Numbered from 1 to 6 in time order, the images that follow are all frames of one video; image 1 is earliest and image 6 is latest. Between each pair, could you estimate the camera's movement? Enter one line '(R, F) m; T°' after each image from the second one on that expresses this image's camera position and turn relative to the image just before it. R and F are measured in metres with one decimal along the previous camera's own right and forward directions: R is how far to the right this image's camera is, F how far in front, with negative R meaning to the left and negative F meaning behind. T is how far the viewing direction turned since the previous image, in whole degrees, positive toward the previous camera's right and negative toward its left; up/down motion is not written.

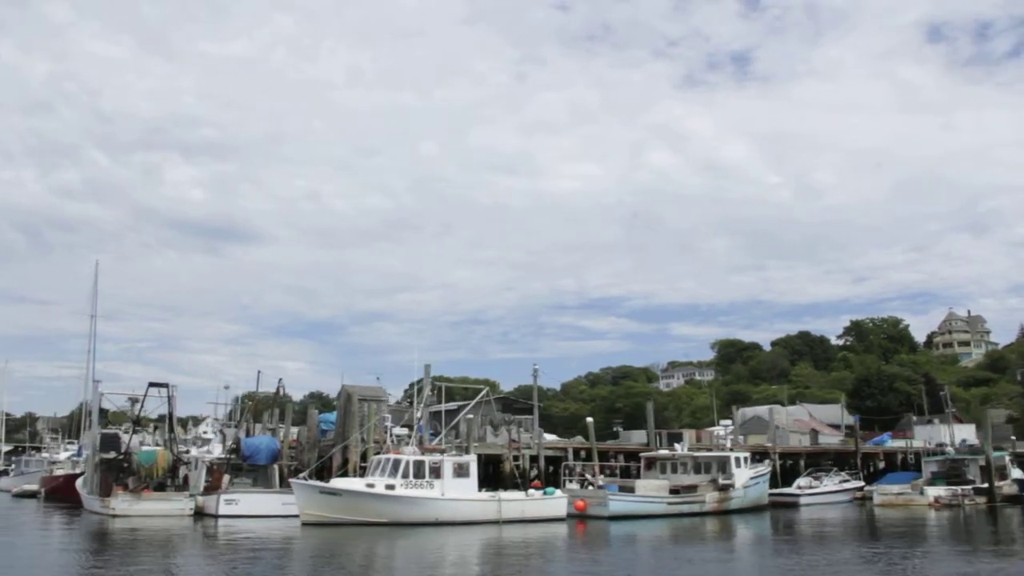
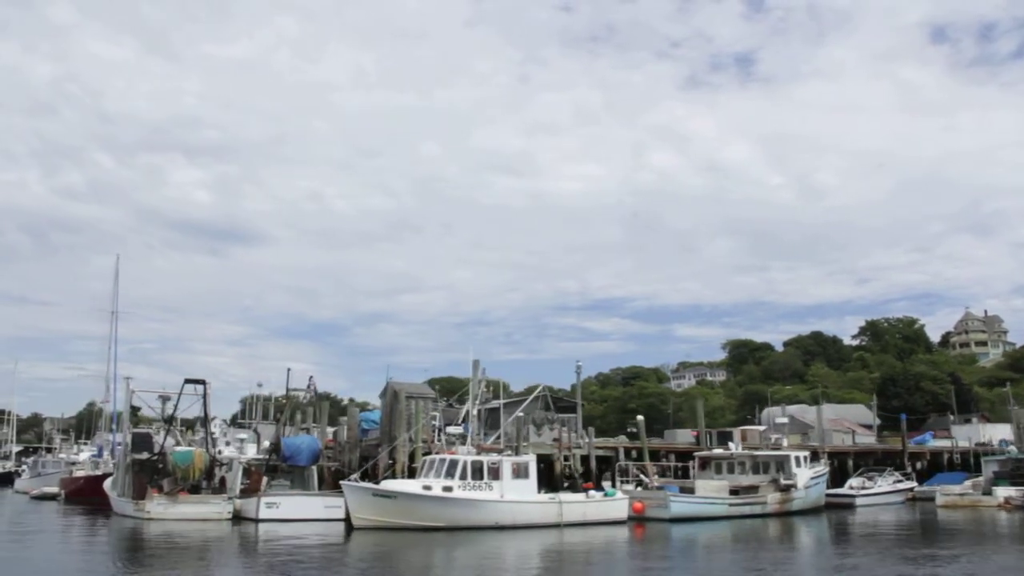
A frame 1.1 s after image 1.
(-1.6, +1.4) m; 0°
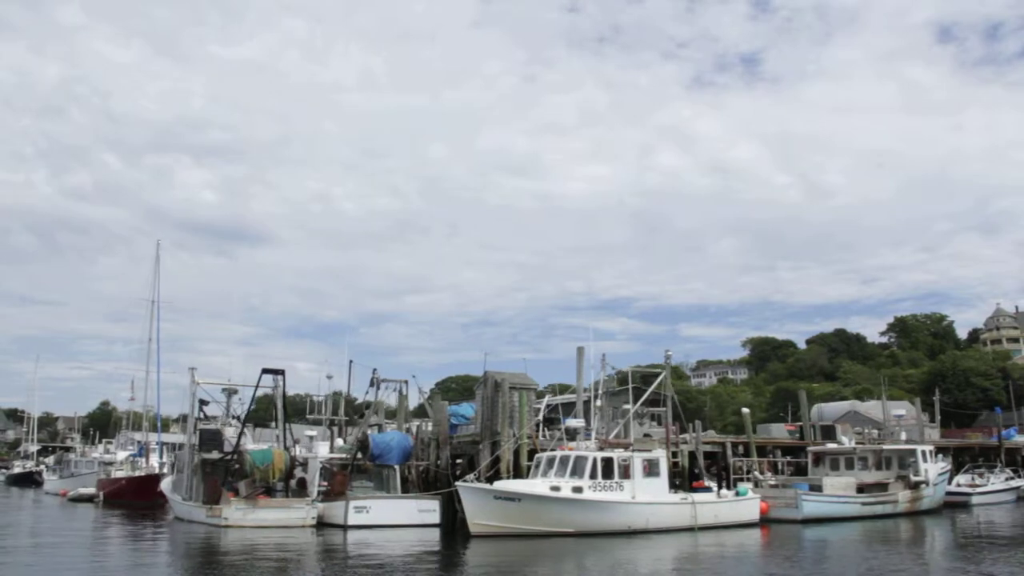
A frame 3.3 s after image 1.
(-2.9, +2.4) m; 0°
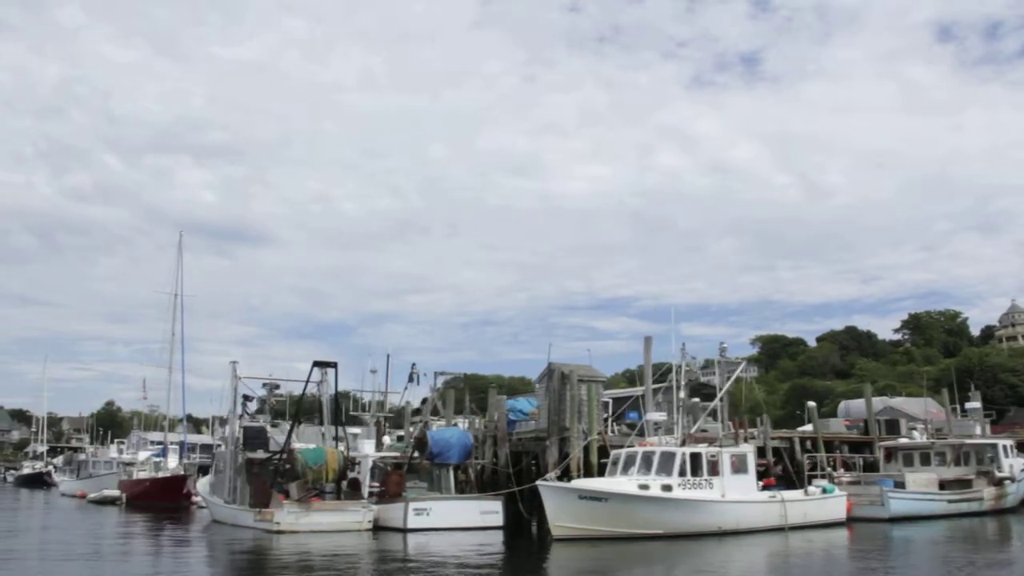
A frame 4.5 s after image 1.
(-1.7, +1.4) m; 0°
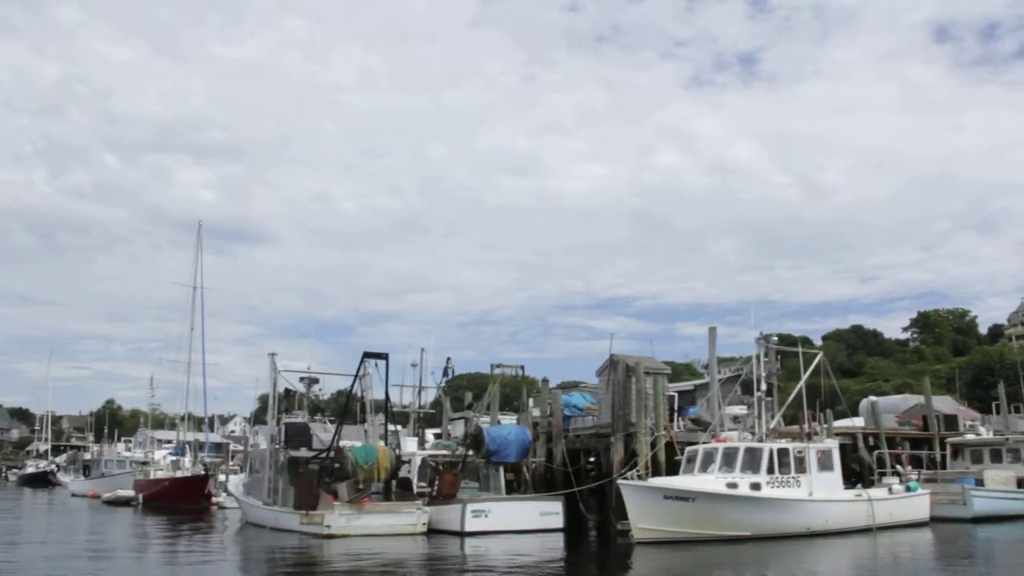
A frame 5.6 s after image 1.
(-1.5, +1.2) m; 0°
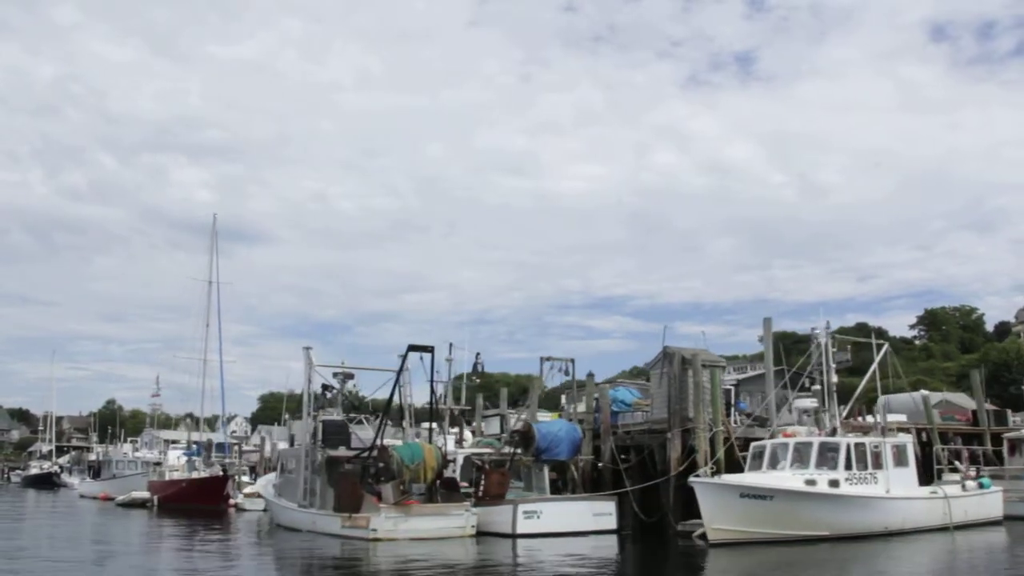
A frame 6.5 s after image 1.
(-1.3, +0.9) m; 0°
